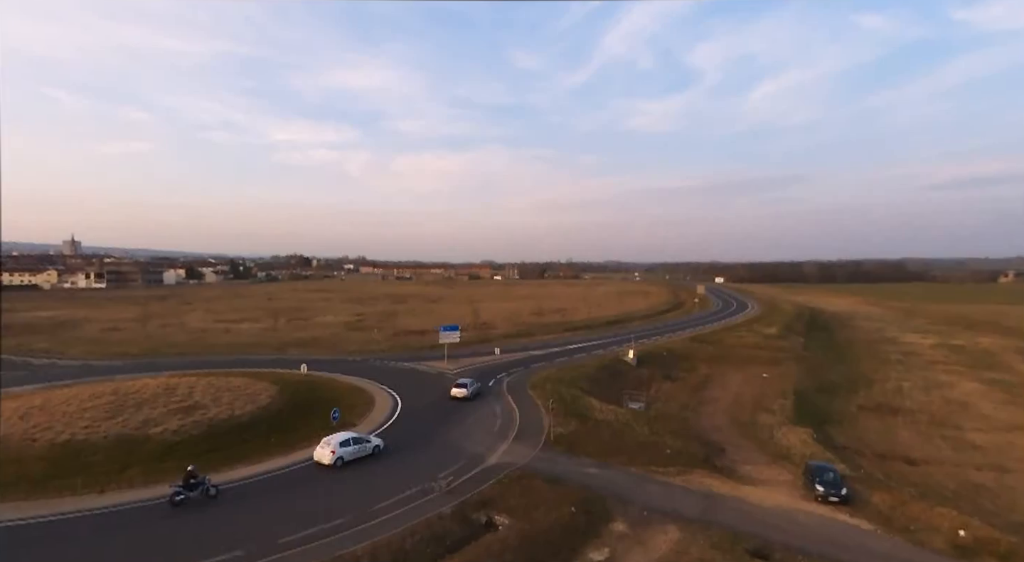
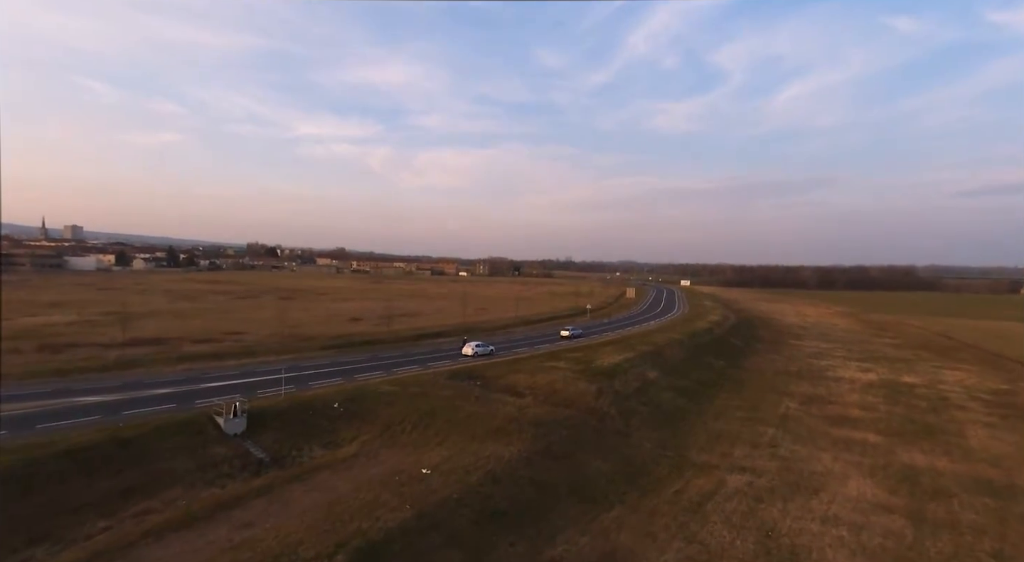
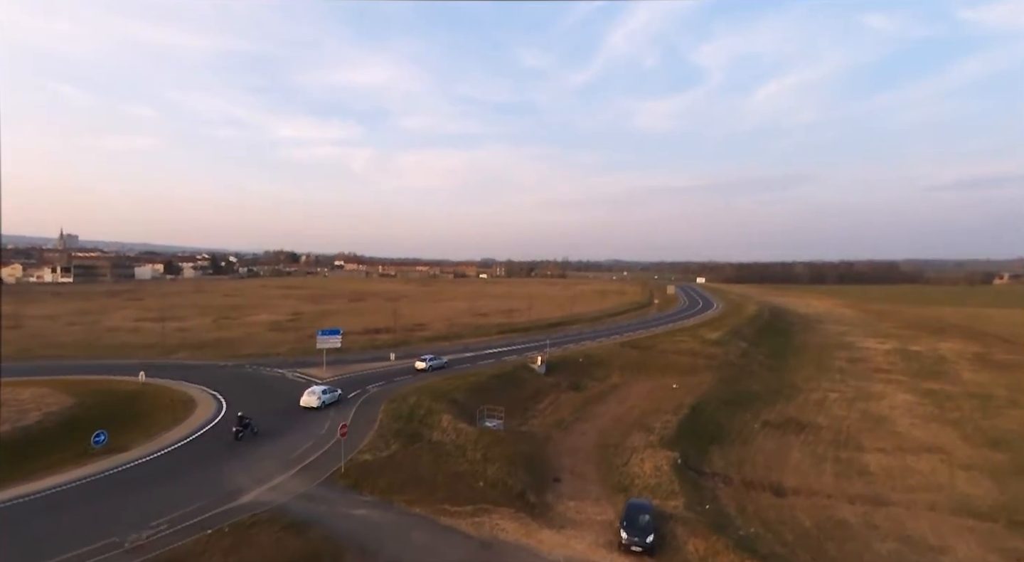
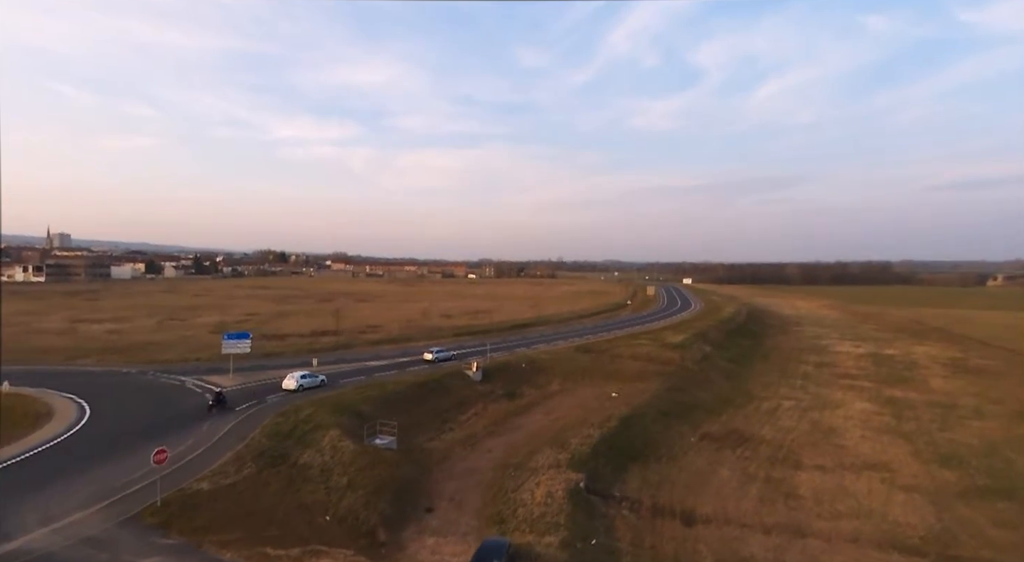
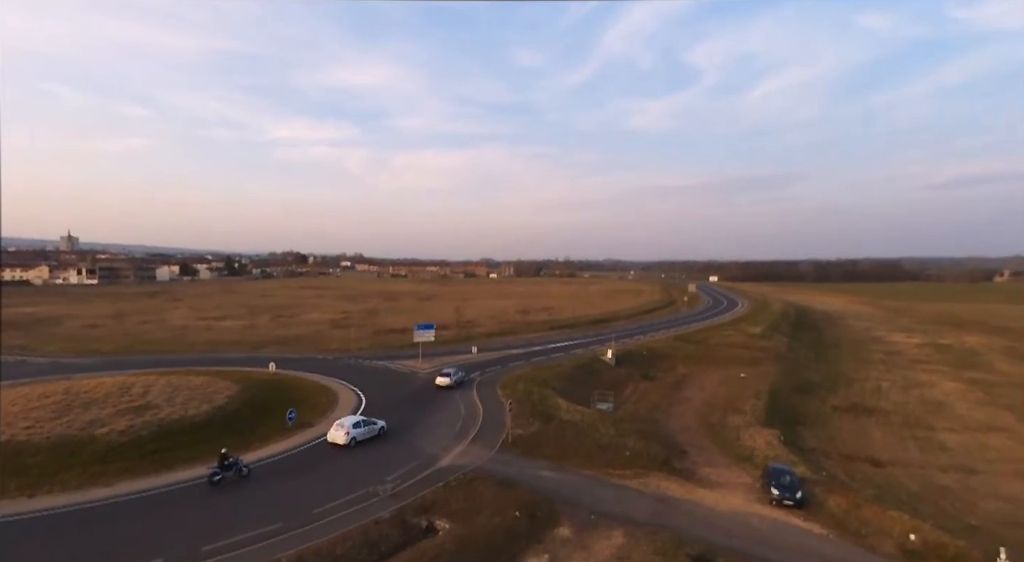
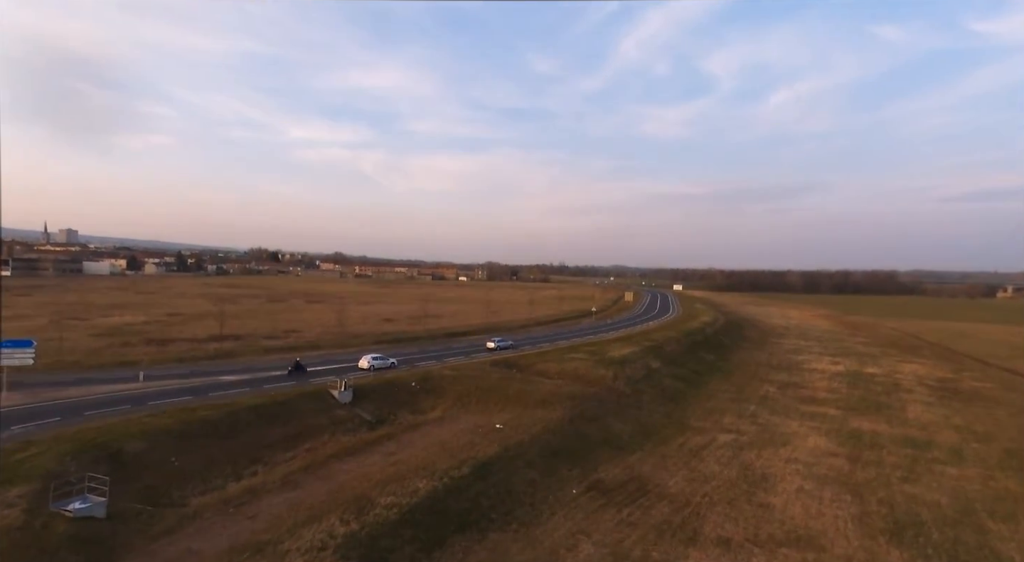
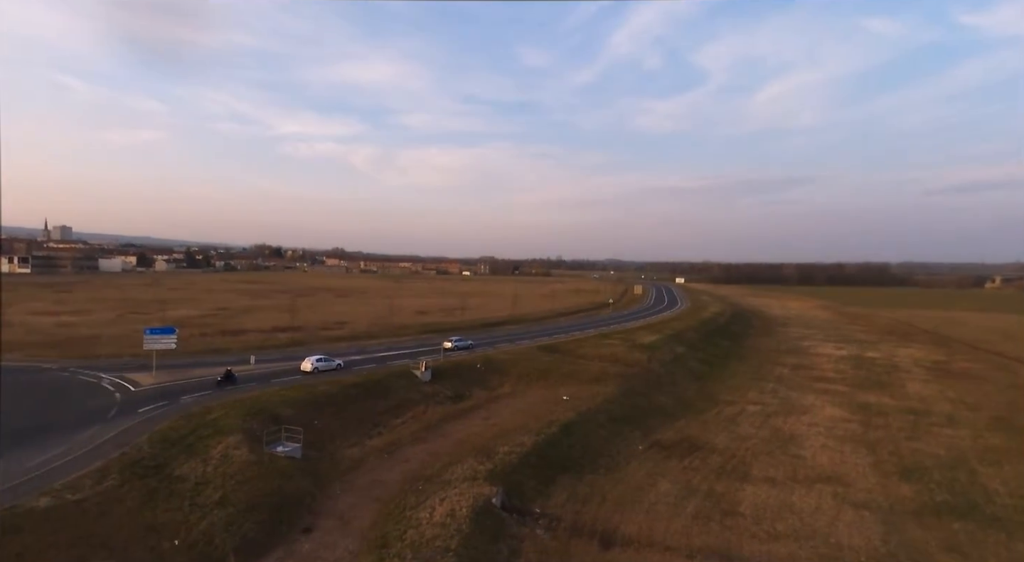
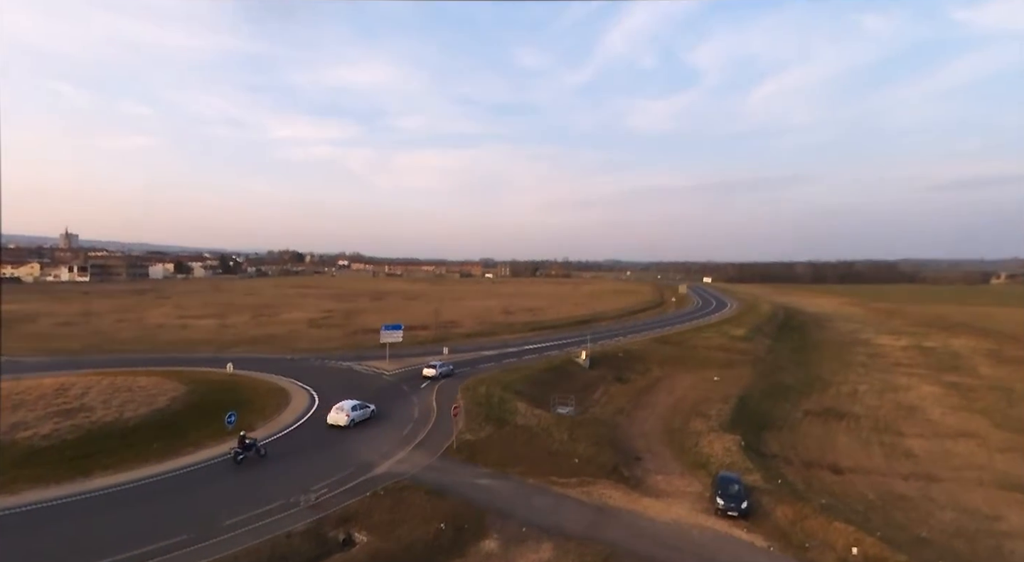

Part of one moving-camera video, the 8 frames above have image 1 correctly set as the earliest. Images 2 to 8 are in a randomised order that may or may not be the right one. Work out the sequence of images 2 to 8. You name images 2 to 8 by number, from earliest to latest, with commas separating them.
5, 8, 3, 4, 7, 6, 2
